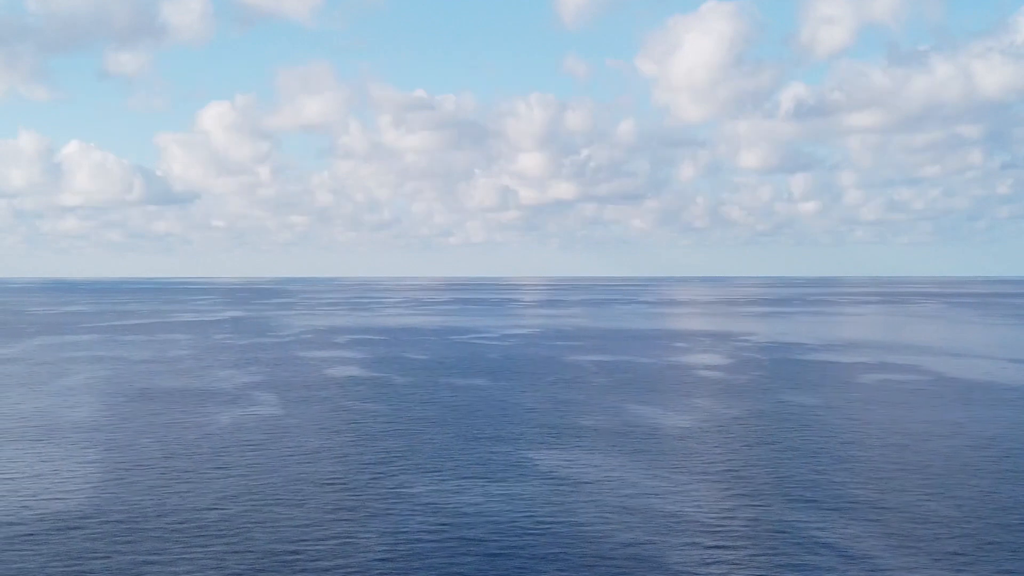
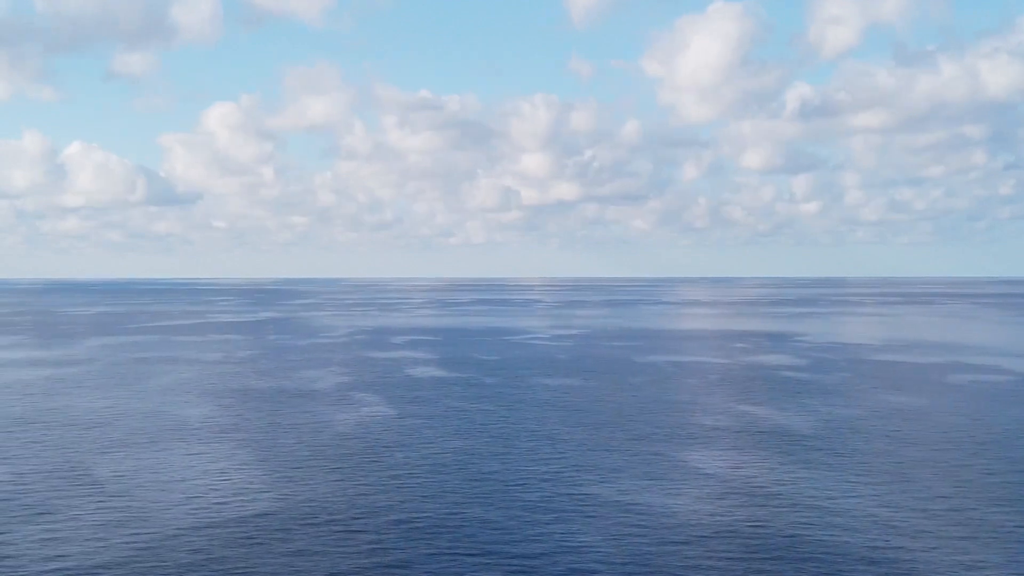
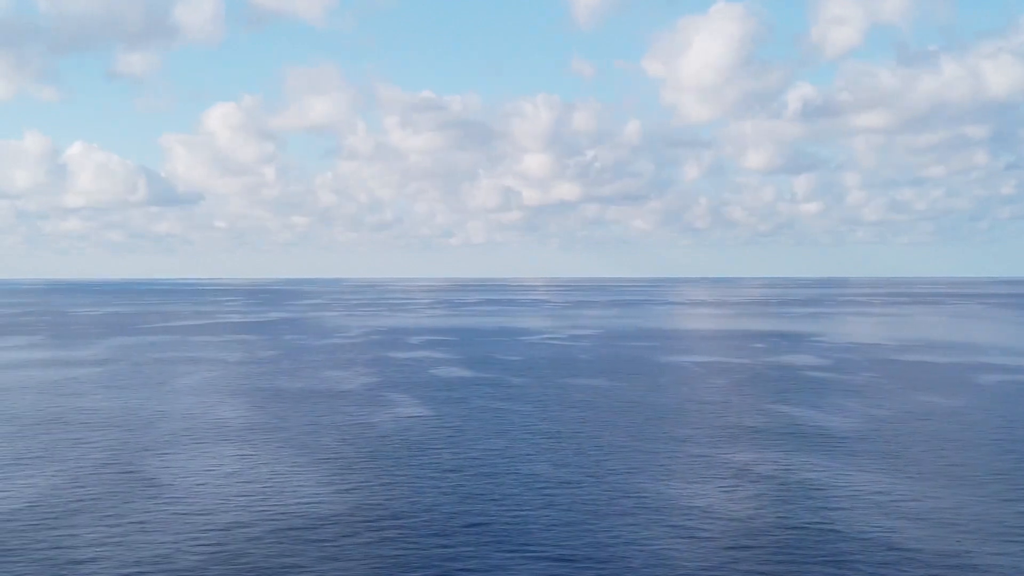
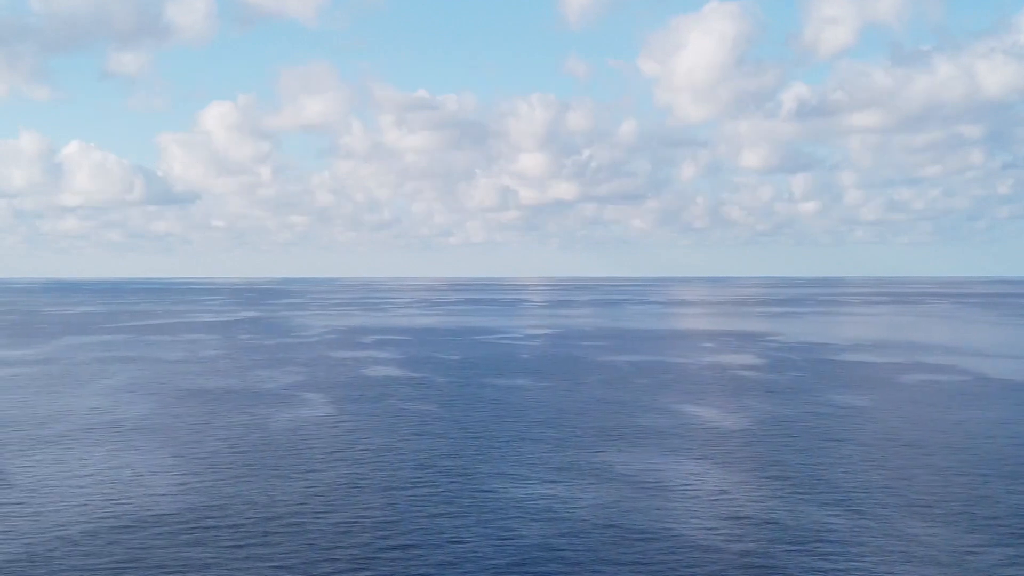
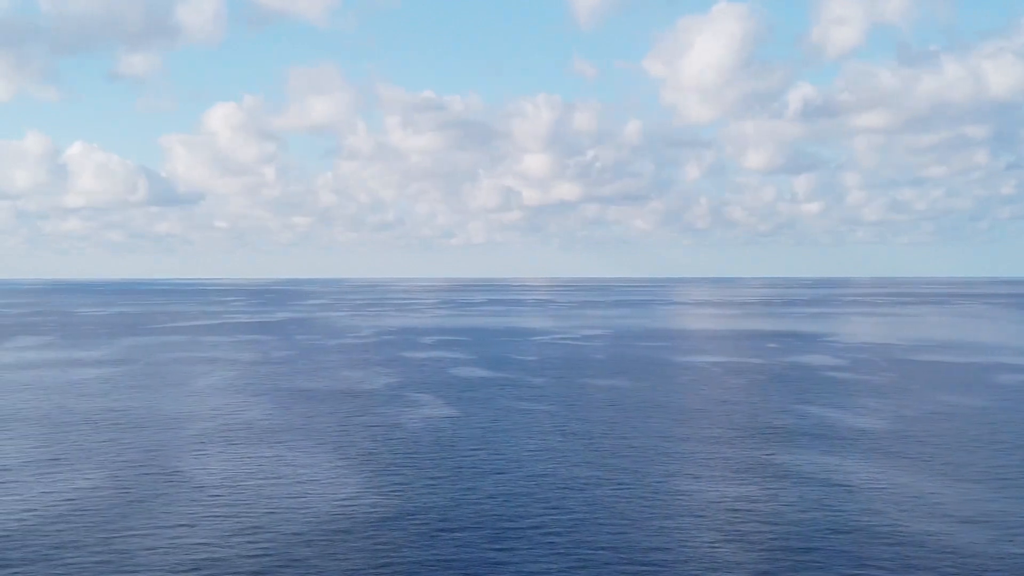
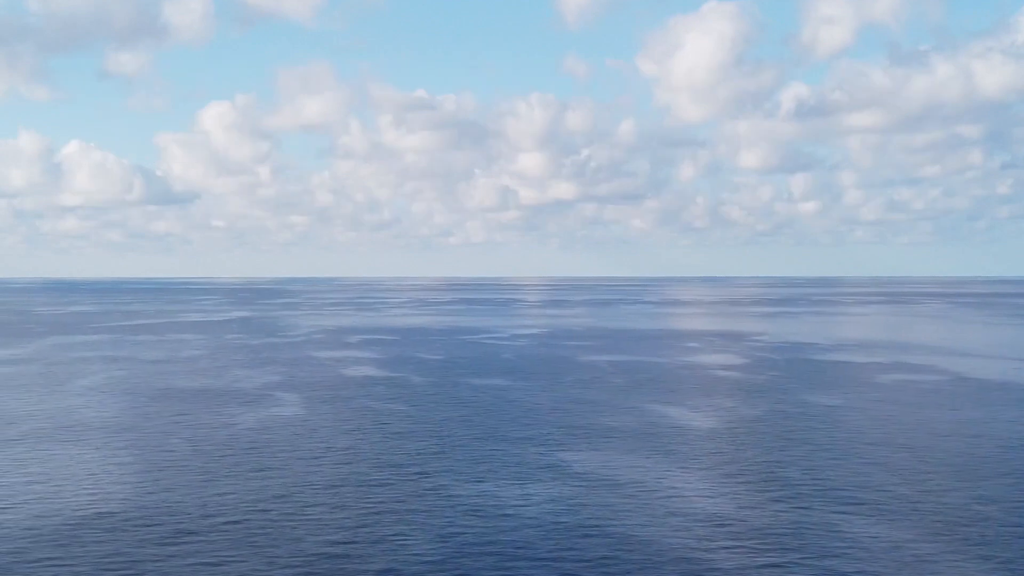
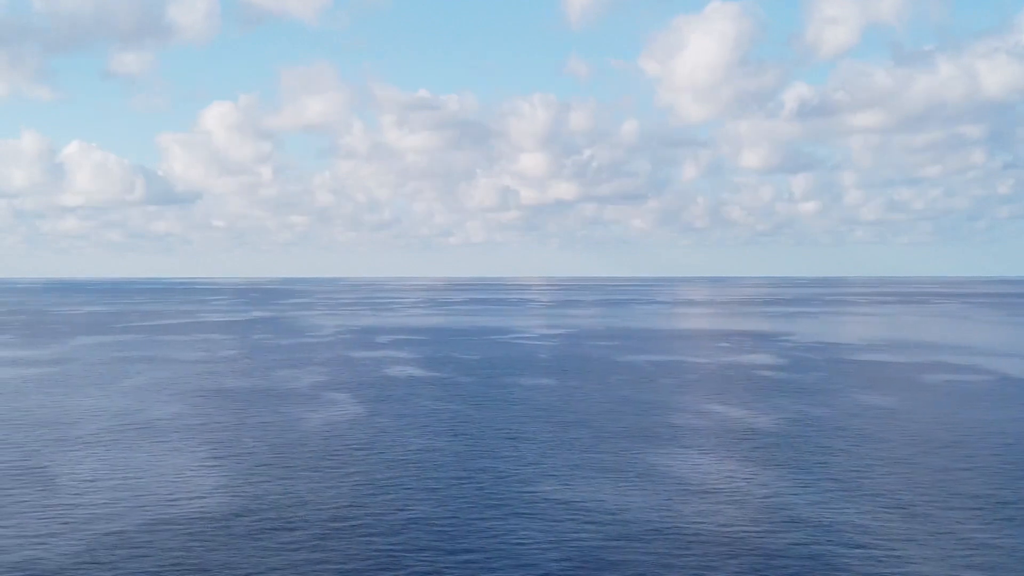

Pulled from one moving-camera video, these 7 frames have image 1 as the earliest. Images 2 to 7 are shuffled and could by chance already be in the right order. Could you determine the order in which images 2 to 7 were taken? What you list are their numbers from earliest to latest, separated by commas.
6, 4, 7, 2, 3, 5
